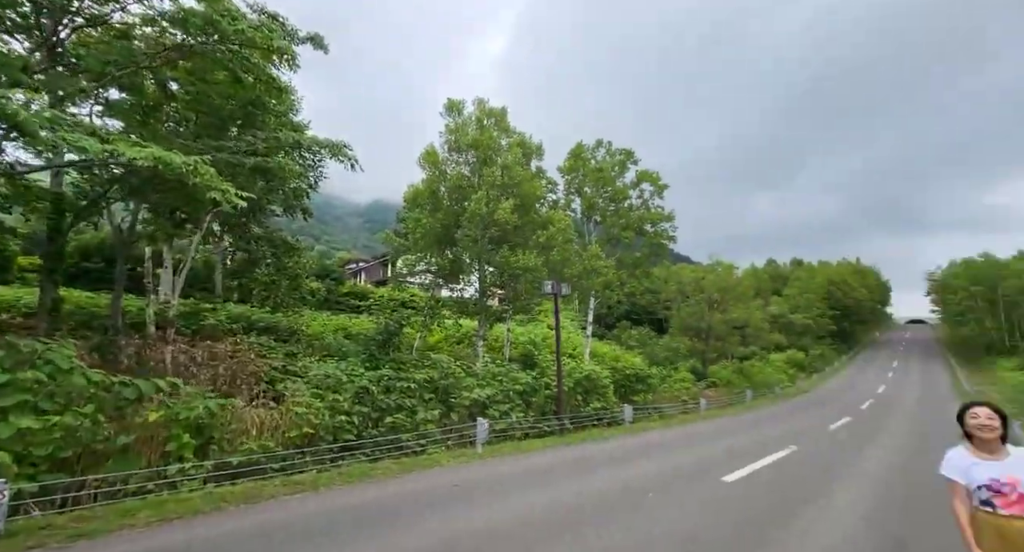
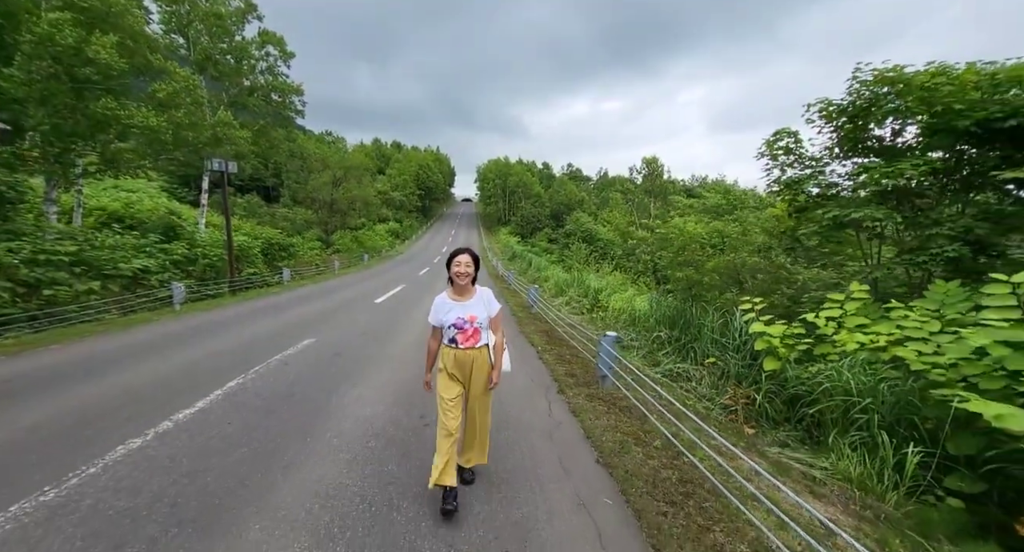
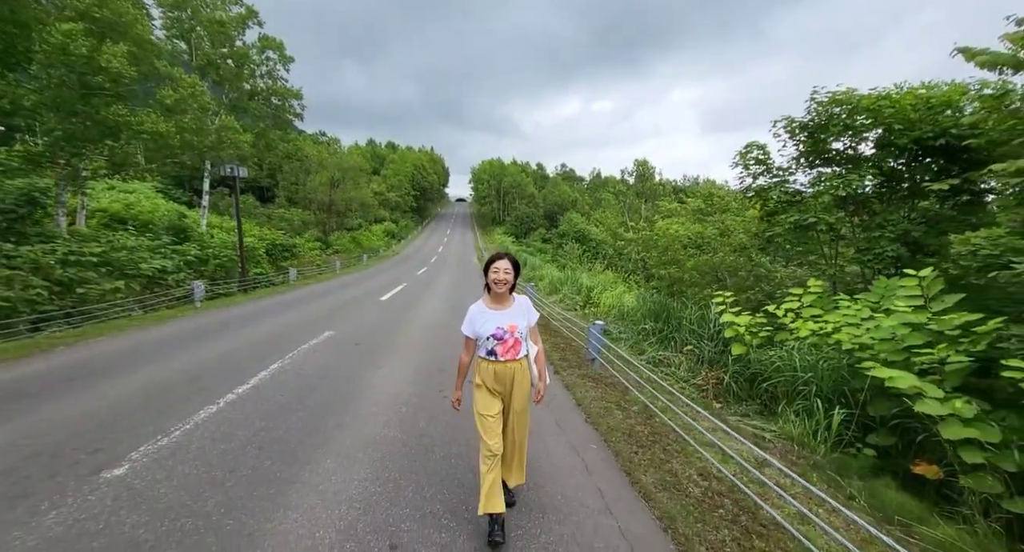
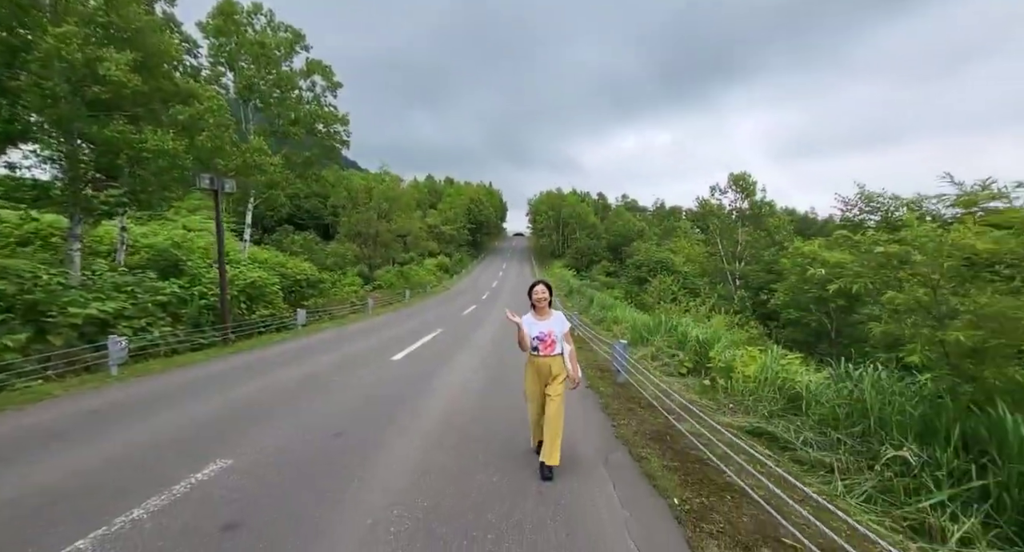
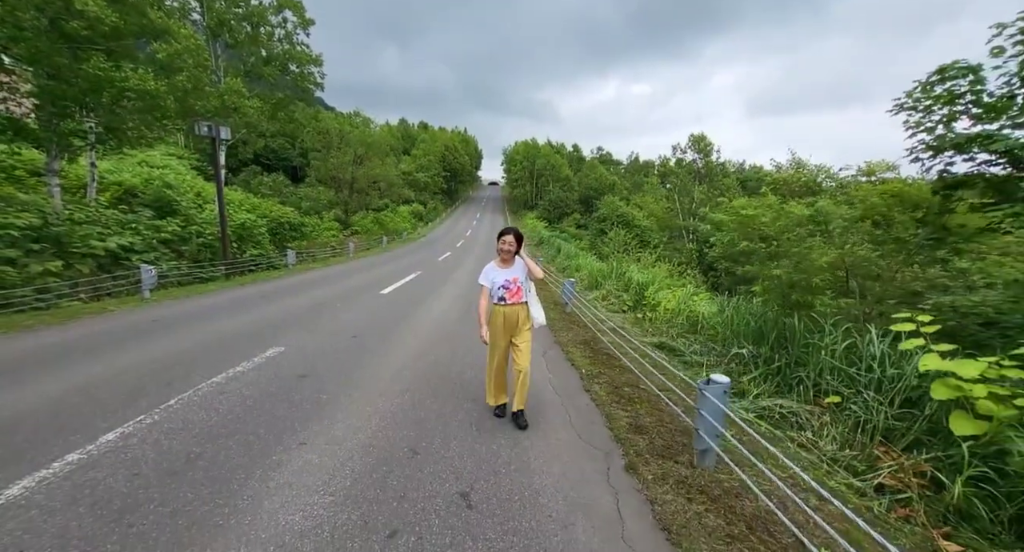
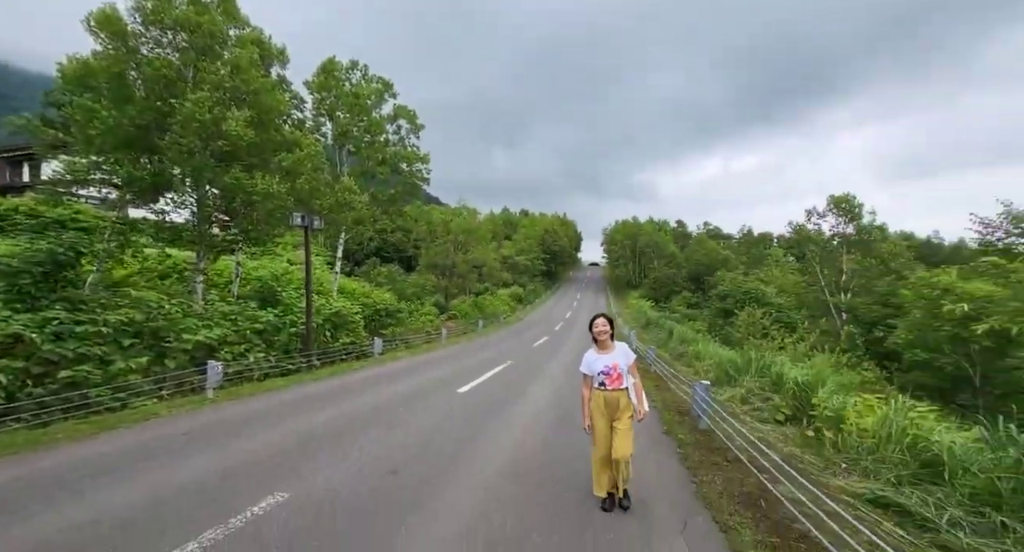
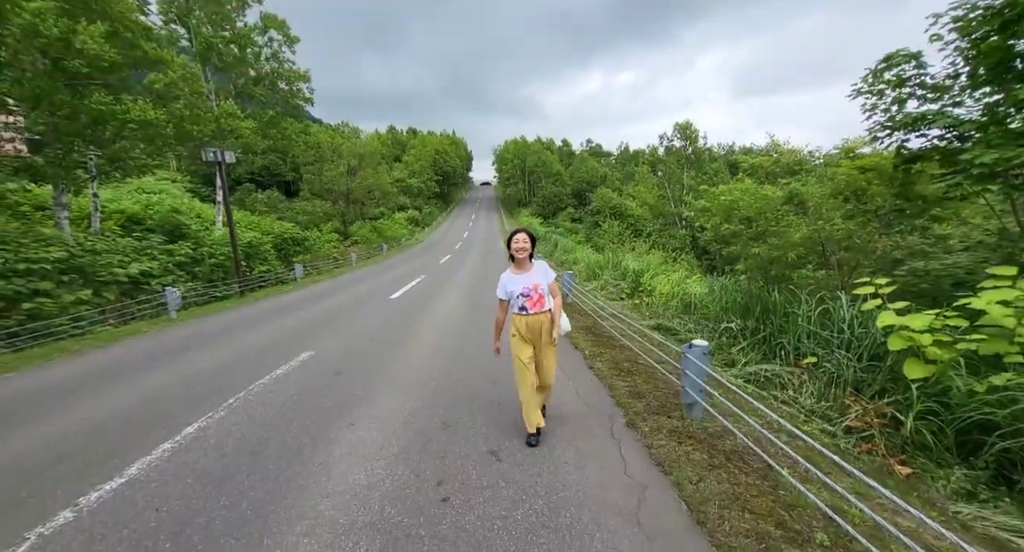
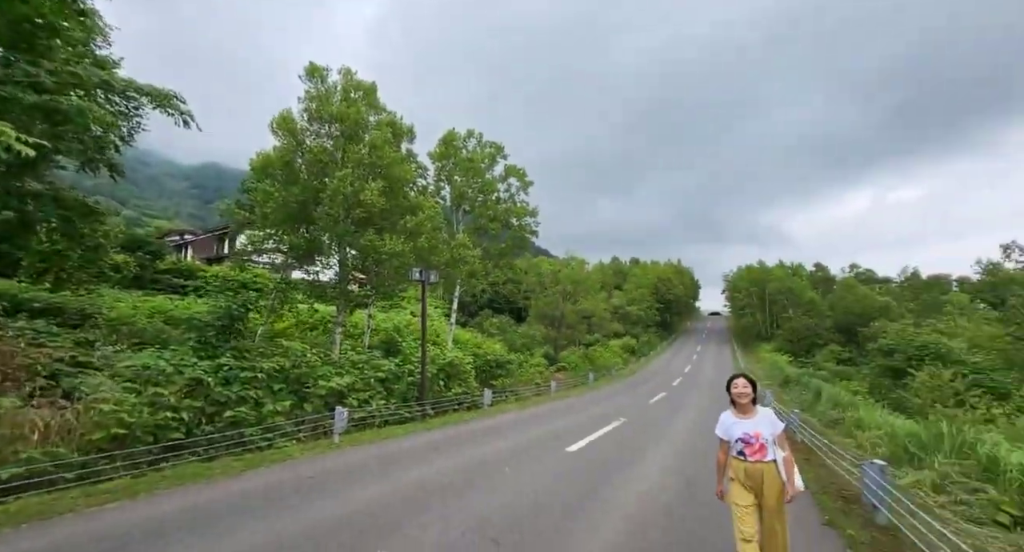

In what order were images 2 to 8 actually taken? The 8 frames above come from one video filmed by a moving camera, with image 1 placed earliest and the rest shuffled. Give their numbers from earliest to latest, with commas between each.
8, 6, 4, 5, 7, 2, 3
